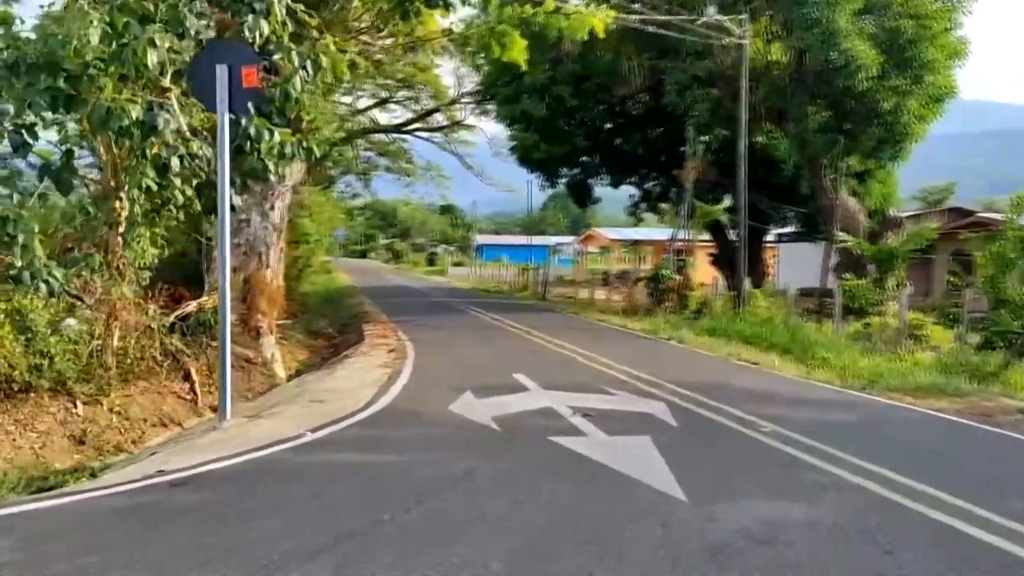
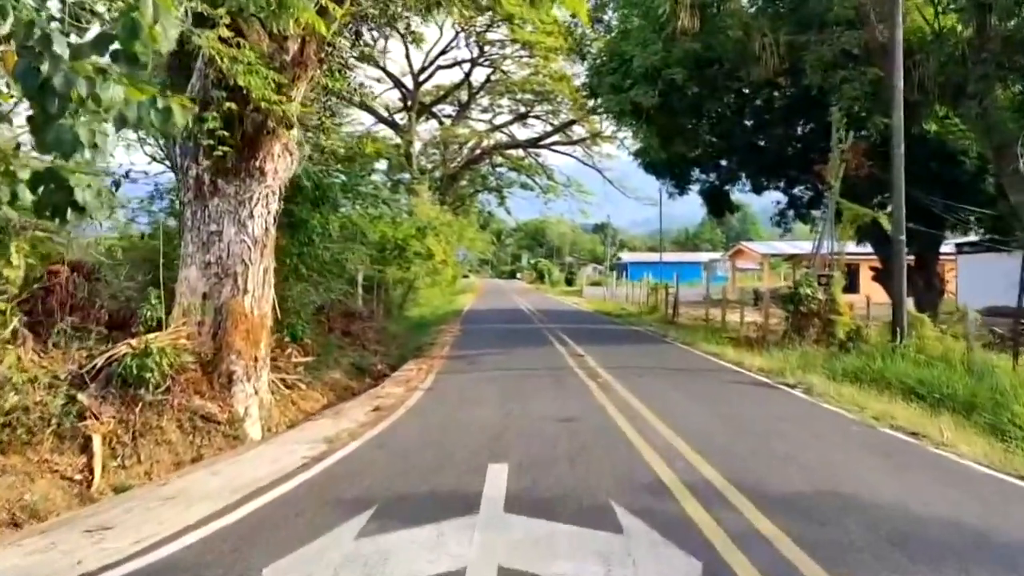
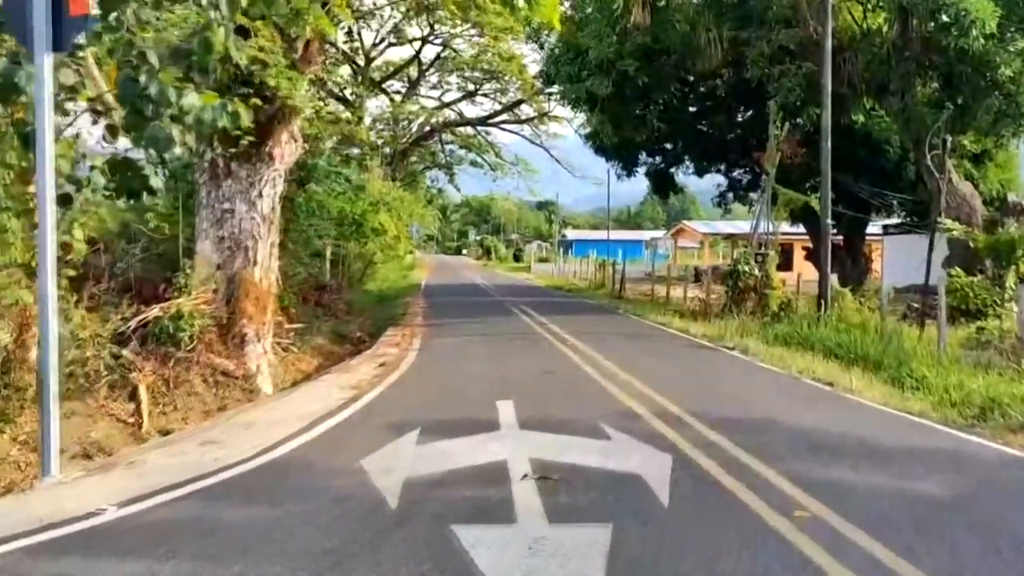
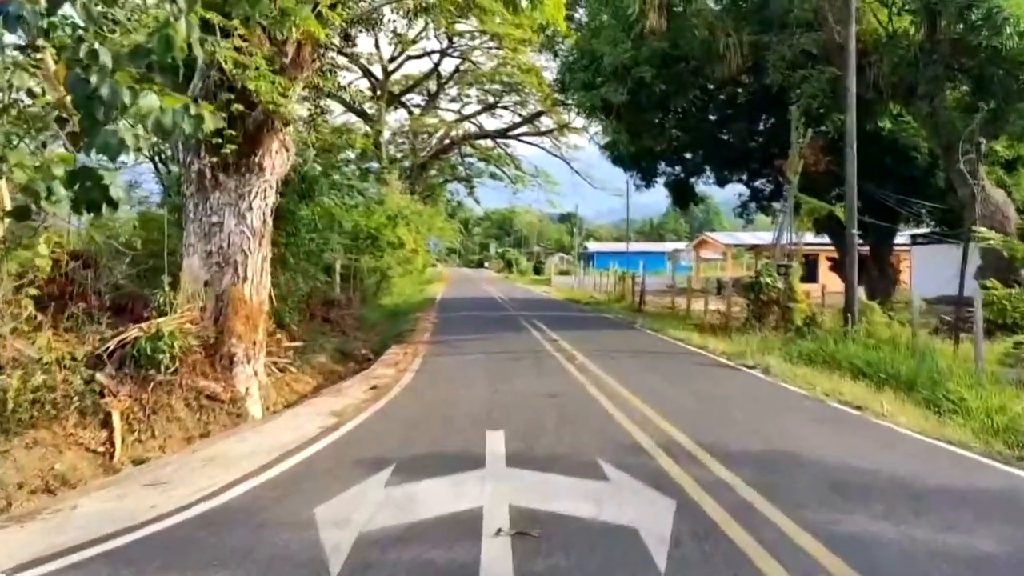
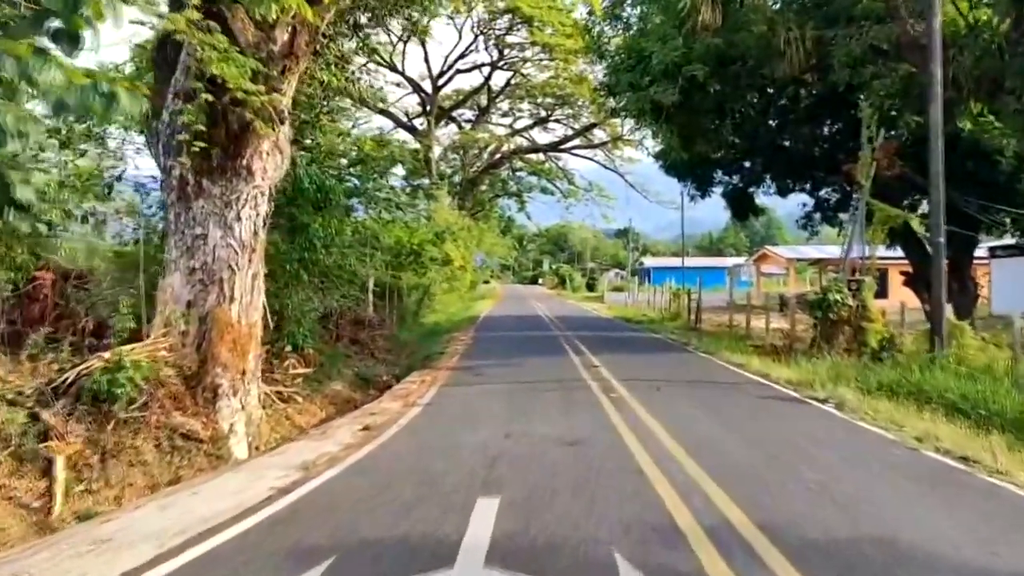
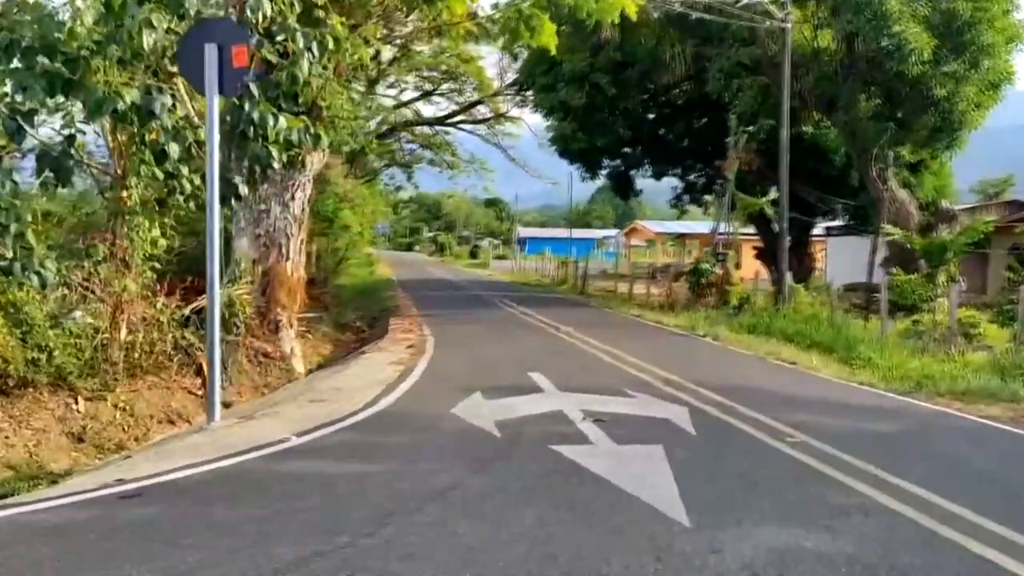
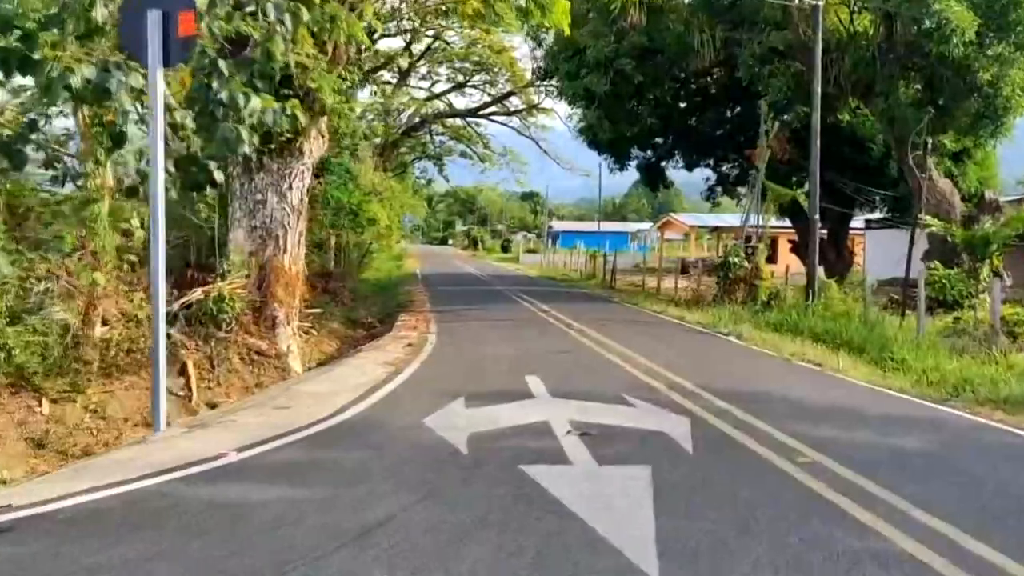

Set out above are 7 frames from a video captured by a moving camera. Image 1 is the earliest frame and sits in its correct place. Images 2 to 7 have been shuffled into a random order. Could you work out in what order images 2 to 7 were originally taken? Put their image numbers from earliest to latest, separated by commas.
6, 7, 3, 4, 2, 5
